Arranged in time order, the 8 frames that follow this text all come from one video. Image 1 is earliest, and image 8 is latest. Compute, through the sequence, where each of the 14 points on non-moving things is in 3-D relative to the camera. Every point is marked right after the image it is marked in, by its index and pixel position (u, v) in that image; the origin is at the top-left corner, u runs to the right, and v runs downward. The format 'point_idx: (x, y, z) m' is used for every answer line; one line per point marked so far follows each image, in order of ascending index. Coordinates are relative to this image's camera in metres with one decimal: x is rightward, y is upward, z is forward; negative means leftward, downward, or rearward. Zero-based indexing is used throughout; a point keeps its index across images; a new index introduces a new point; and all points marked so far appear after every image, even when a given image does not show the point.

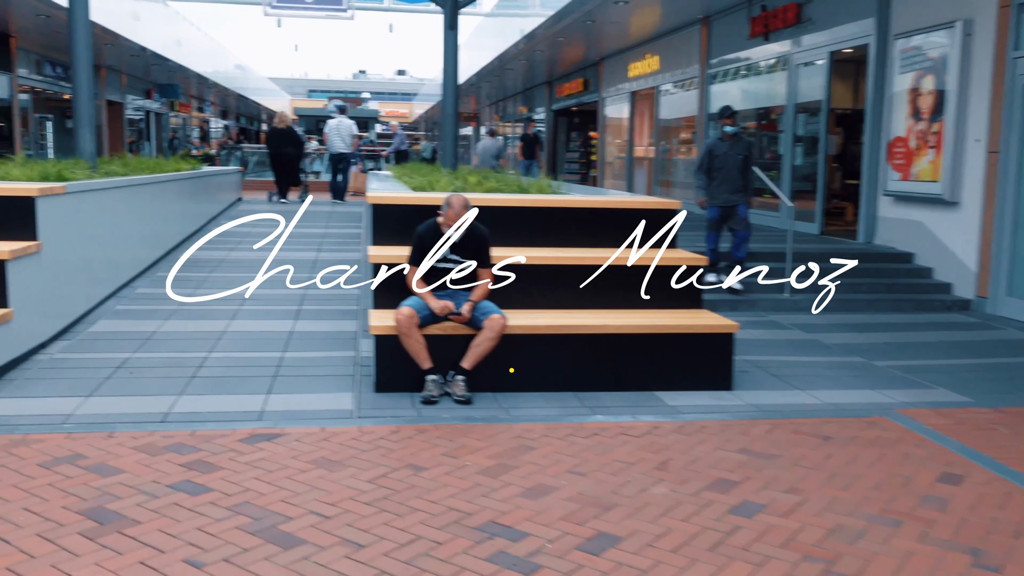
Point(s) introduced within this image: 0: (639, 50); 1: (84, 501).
0: (+2.6, +4.8, +19.2) m
1: (-1.5, -0.7, +3.3) m
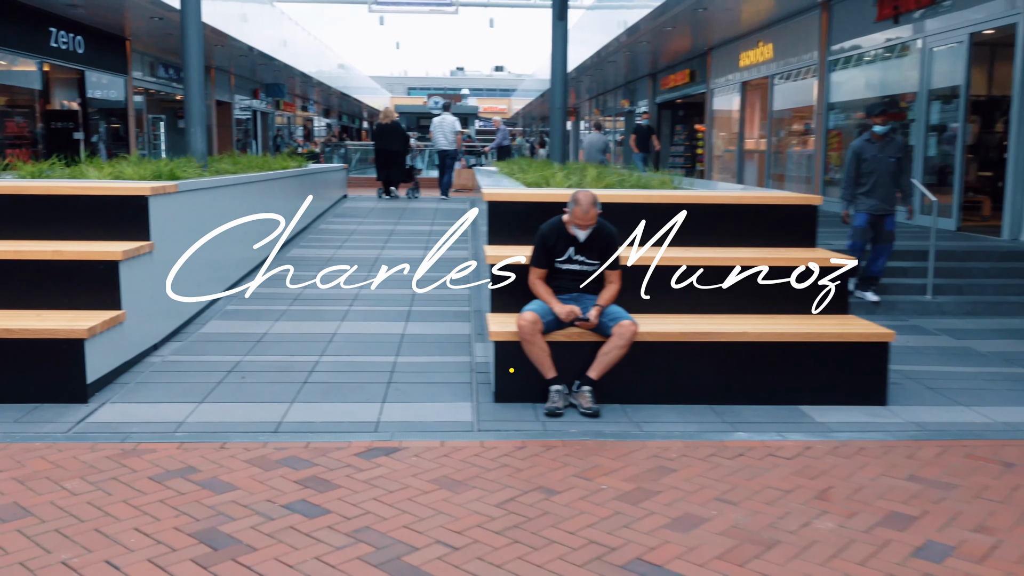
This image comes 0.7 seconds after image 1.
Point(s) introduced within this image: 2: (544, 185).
0: (+4.6, +4.8, +18.4) m
1: (-1.0, -0.8, +3.1) m
2: (+0.2, +0.7, +6.8) m
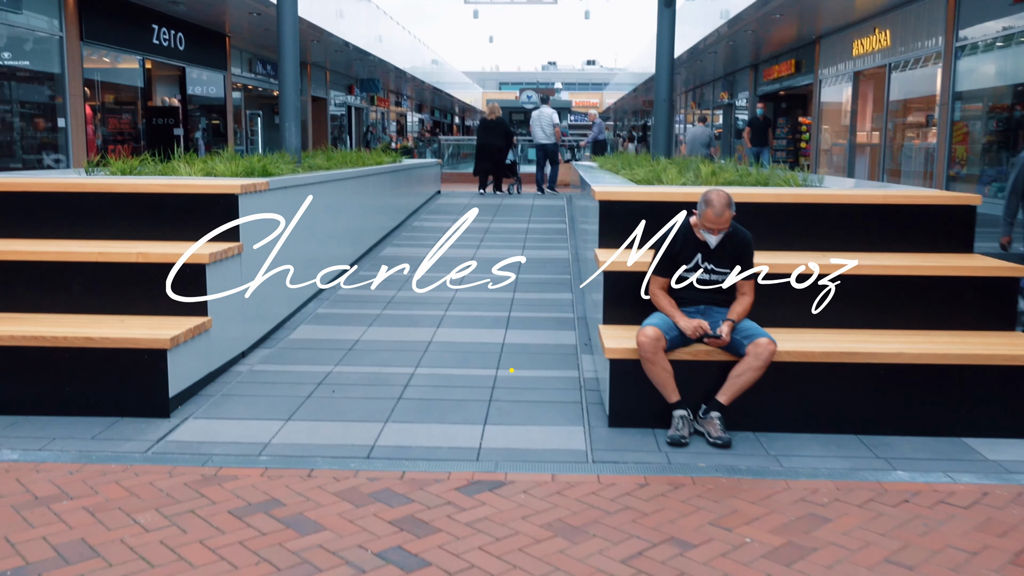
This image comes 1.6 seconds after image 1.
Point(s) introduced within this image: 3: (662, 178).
0: (+6.4, +4.8, +17.4) m
1: (-0.7, -0.8, +2.7) m
2: (+1.0, +0.7, +6.2) m
3: (+1.0, +0.7, +6.2) m
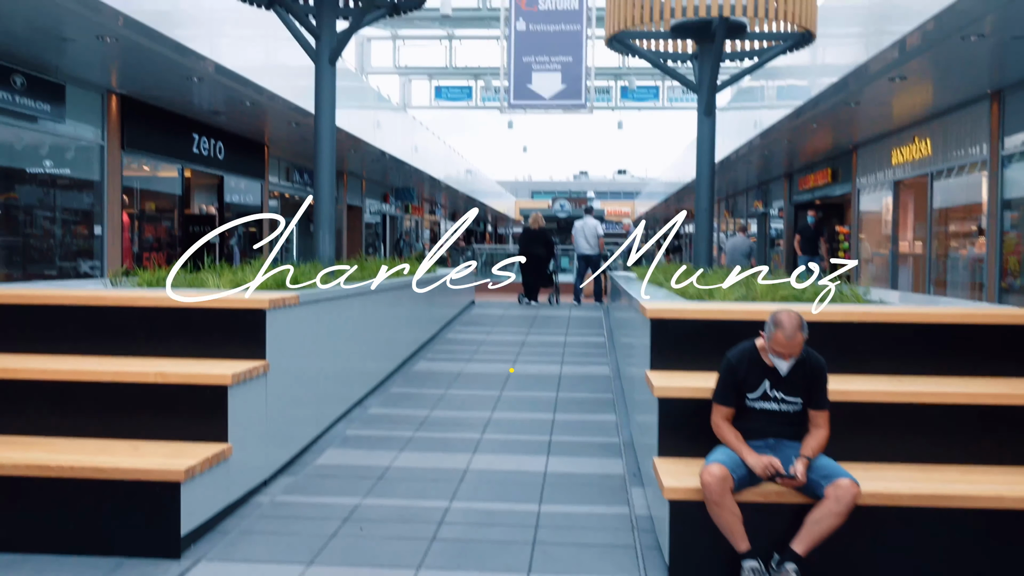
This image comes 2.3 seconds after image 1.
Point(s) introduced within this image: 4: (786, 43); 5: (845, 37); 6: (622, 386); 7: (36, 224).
0: (+7.1, +2.8, +17.2) m
1: (-0.5, -1.1, +2.2) m
2: (+1.2, -0.1, +5.9) m
3: (+1.2, 0.0, +5.9) m
4: (+2.9, +2.6, +10.2) m
5: (+5.0, +3.7, +14.4) m
6: (+0.9, -0.8, +7.6) m
7: (-6.3, +0.8, +12.6) m
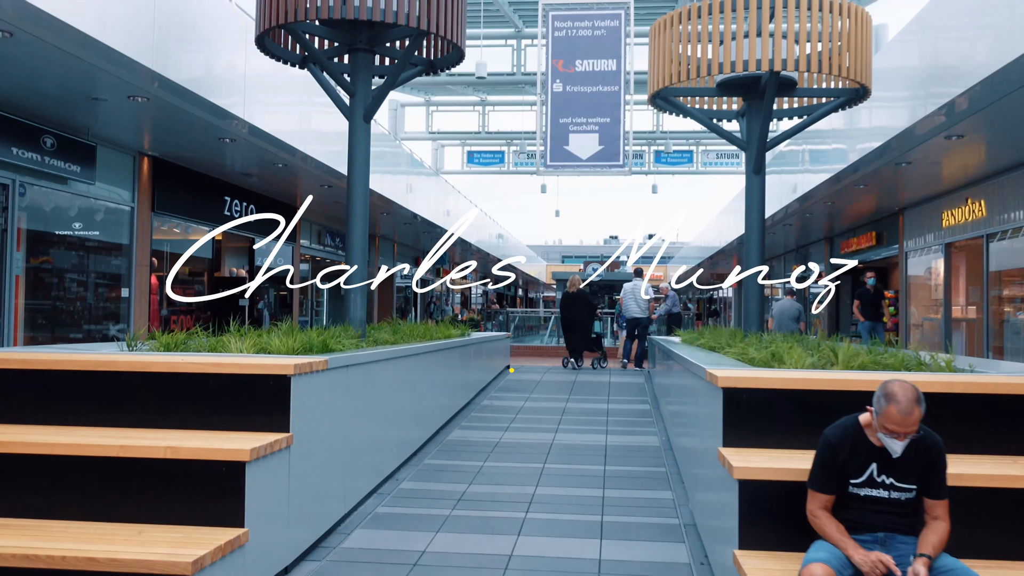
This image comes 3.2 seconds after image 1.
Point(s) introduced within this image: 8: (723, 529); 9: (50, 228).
0: (+7.7, +1.6, +16.7) m
1: (-0.4, -1.3, +1.7) m
2: (+1.5, -0.4, +5.3) m
3: (+1.5, -0.4, +5.3) m
4: (+3.4, +1.9, +9.8) m
5: (+5.6, +2.8, +13.9) m
6: (+1.2, -1.3, +7.0) m
7: (-5.8, 0.0, +12.3) m
8: (+1.0, -1.1, +4.3) m
9: (-5.8, +0.7, +11.9) m
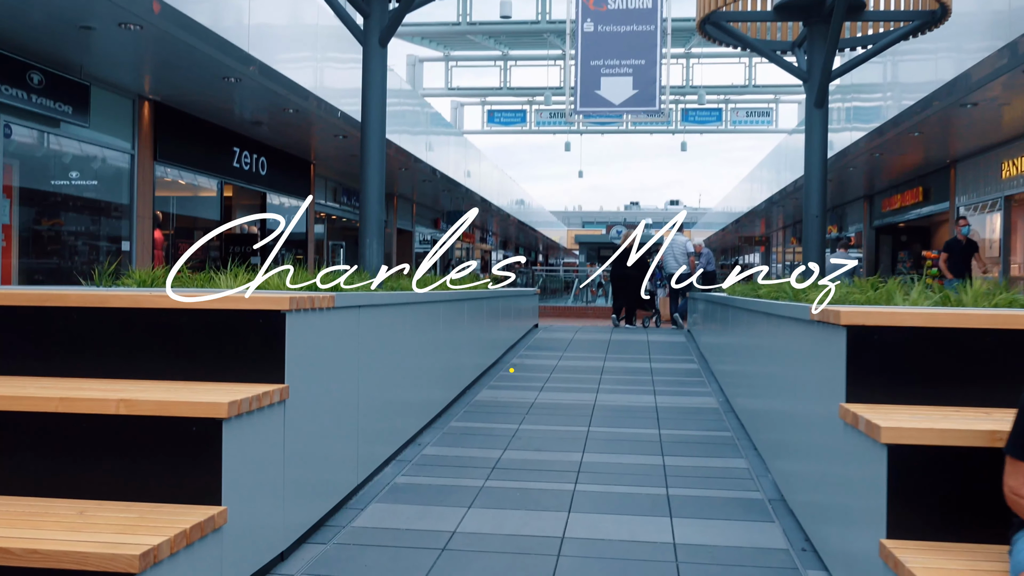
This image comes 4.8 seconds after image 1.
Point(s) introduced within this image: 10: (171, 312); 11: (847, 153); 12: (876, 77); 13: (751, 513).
0: (+8.2, +2.3, +15.5) m
1: (-0.2, -1.0, +0.8) m
2: (+1.7, -0.1, +4.4) m
3: (+1.7, -0.1, +4.3) m
4: (+3.7, +2.4, +8.7) m
5: (+5.9, +3.4, +12.8) m
6: (+1.5, -0.9, +6.1) m
7: (-5.4, +0.6, +11.4) m
8: (+1.2, -0.8, +3.4) m
9: (-5.4, +1.3, +11.1) m
10: (-1.3, -0.1, +3.5) m
11: (+6.5, +2.7, +18.1) m
12: (+6.3, +3.7, +16.3) m
13: (+1.0, -1.0, +4.1) m
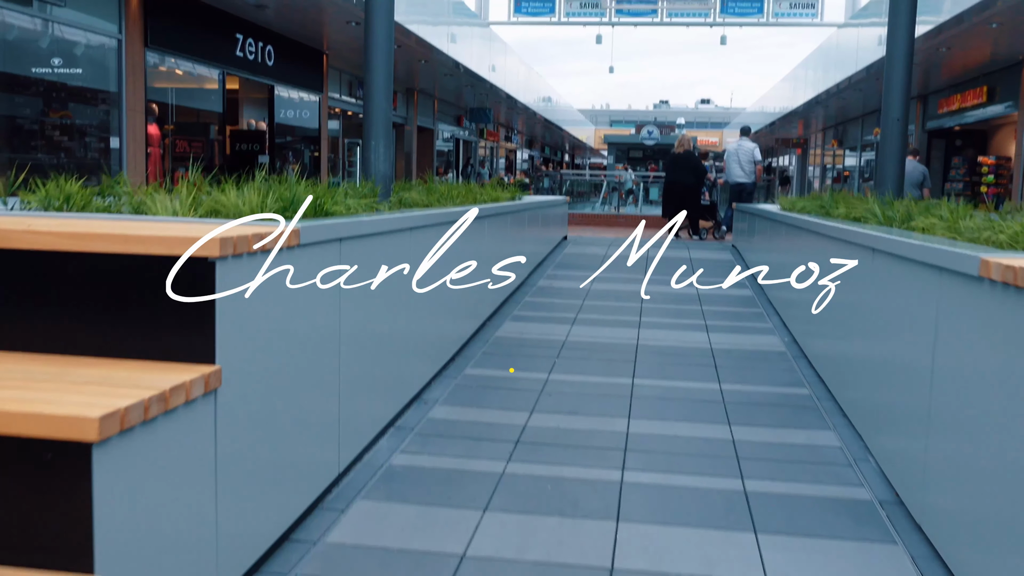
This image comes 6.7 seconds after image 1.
0: (+8.6, +3.6, +13.9) m
1: (-0.2, -1.2, -0.2) m
2: (+1.8, +0.1, +3.2) m
3: (+1.8, +0.2, +3.2) m
4: (+3.9, +3.1, +7.2) m
5: (+6.3, +4.4, +11.1) m
6: (+1.6, -0.5, +5.0) m
7: (-5.1, +1.7, +10.3) m
8: (+1.2, -0.7, +2.3) m
9: (-5.1, +2.3, +9.9) m
10: (-1.2, +0.1, +2.4) m
11: (+7.0, +4.3, +16.5) m
12: (+6.8, +5.1, +14.6) m
13: (+1.1, -0.8, +3.1) m
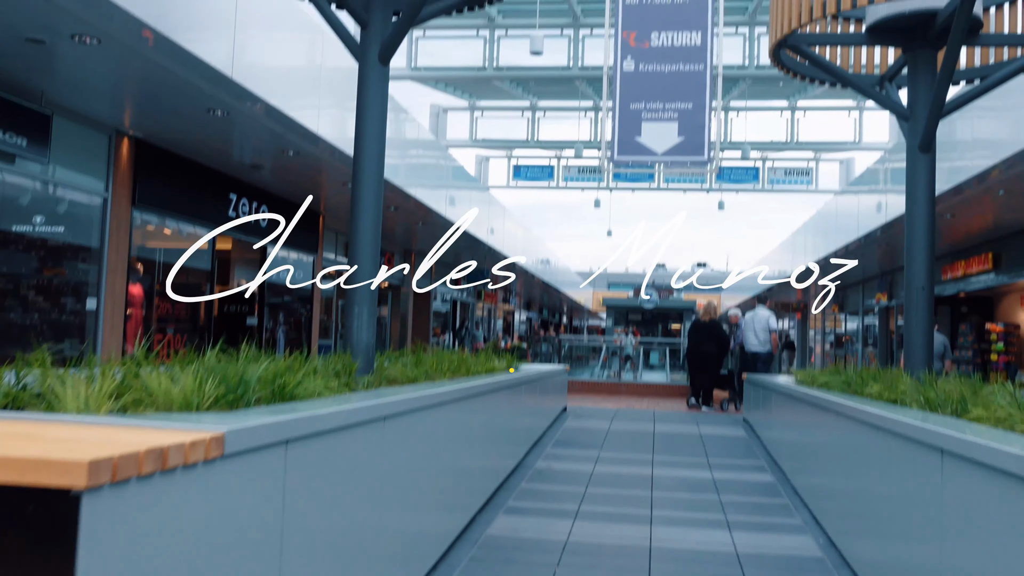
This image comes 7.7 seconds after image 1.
0: (+8.5, +1.1, +13.6) m
1: (-0.2, -1.1, -1.1) m
2: (+1.8, -0.5, +2.5) m
3: (+1.8, -0.4, +2.5) m
4: (+3.9, +1.7, +7.0) m
5: (+6.3, +2.4, +11.0) m
6: (+1.6, -1.3, +4.2) m
7: (-5.2, -0.1, +9.8) m
8: (+1.2, -1.1, +1.5) m
9: (-5.2, +0.7, +9.5) m
10: (-1.2, -0.3, +1.7) m
11: (+7.0, +1.4, +16.3) m
12: (+6.8, +2.5, +14.5) m
13: (+1.1, -1.3, +2.3) m
